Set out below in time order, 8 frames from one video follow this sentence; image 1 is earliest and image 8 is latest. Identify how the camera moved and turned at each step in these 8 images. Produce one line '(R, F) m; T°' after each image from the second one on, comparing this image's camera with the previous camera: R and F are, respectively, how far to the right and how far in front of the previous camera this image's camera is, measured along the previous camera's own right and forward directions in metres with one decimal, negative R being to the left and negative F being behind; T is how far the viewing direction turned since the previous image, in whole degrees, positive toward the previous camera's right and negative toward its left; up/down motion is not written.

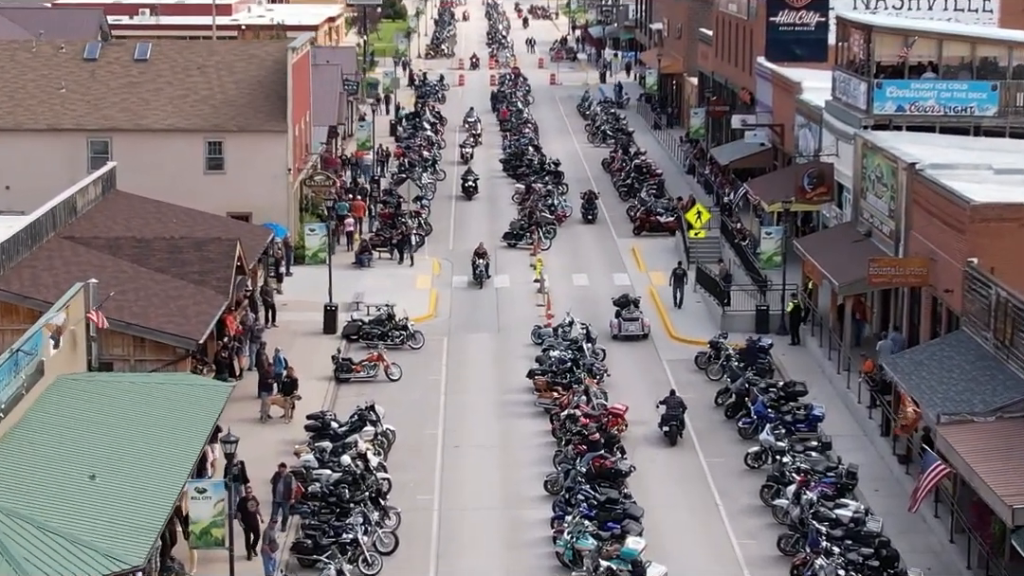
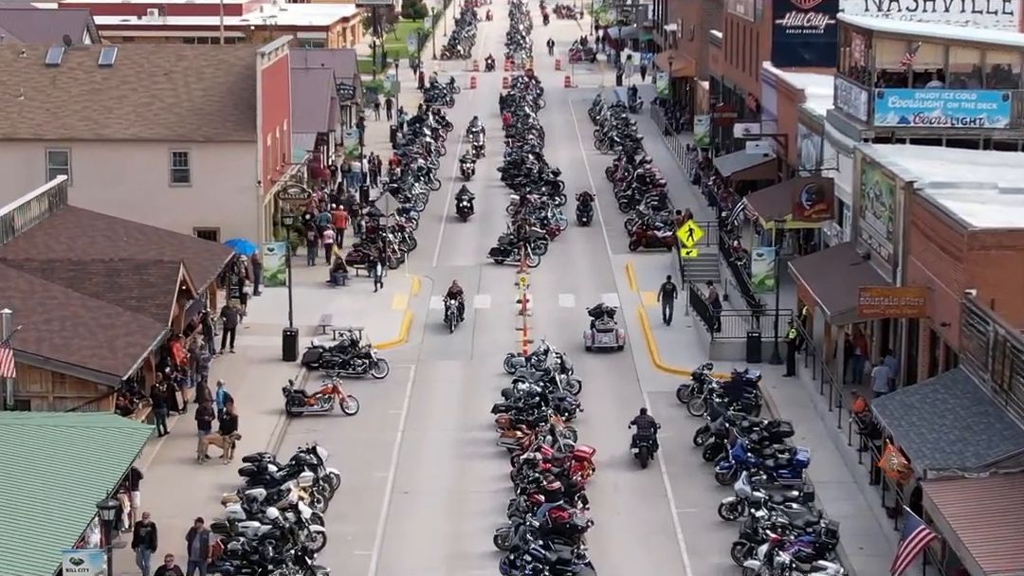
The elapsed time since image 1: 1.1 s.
(+1.5, +3.5) m; -1°
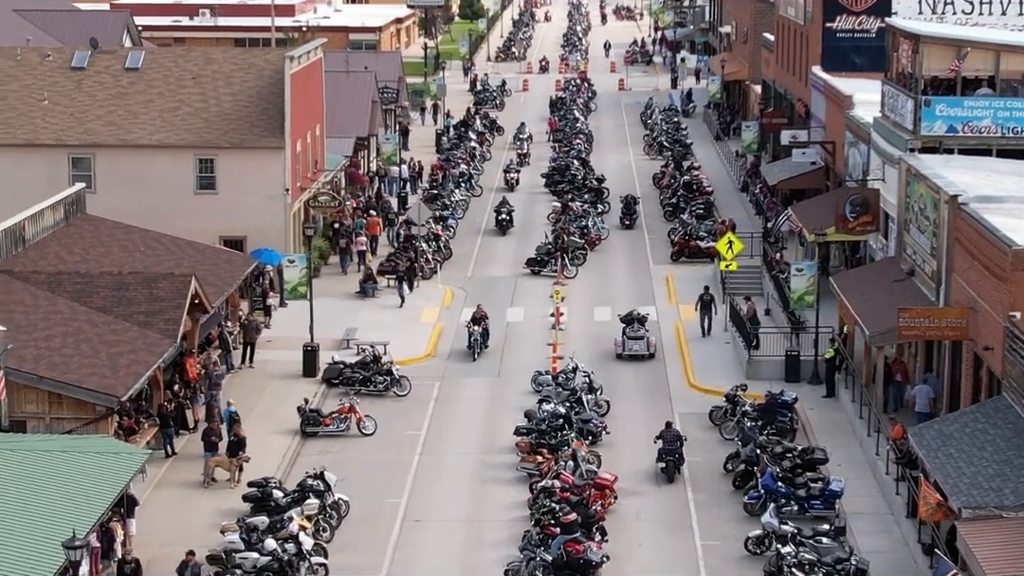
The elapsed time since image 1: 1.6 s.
(+0.8, +1.8) m; -2°
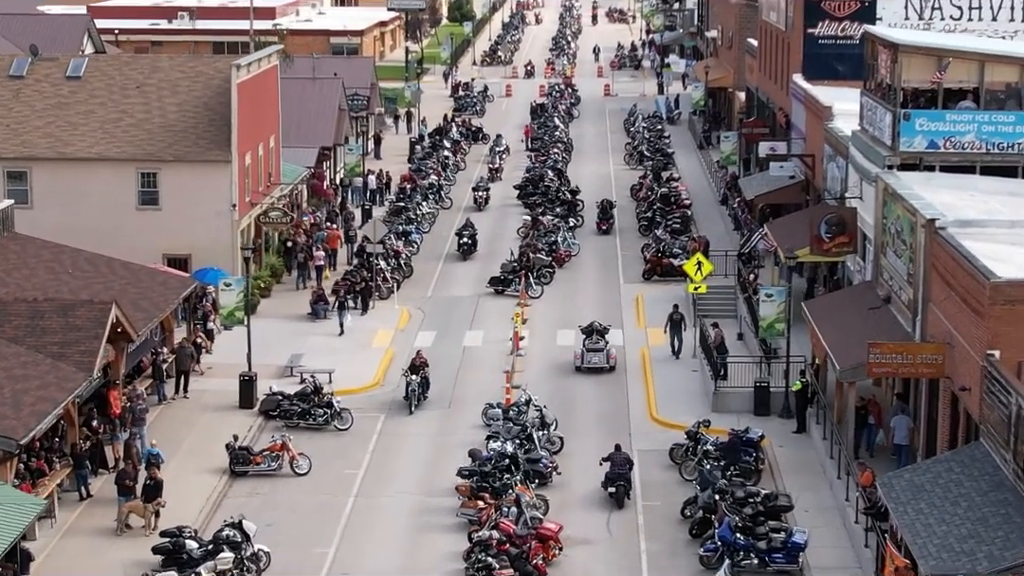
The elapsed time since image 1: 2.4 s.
(+1.0, +2.9) m; 0°
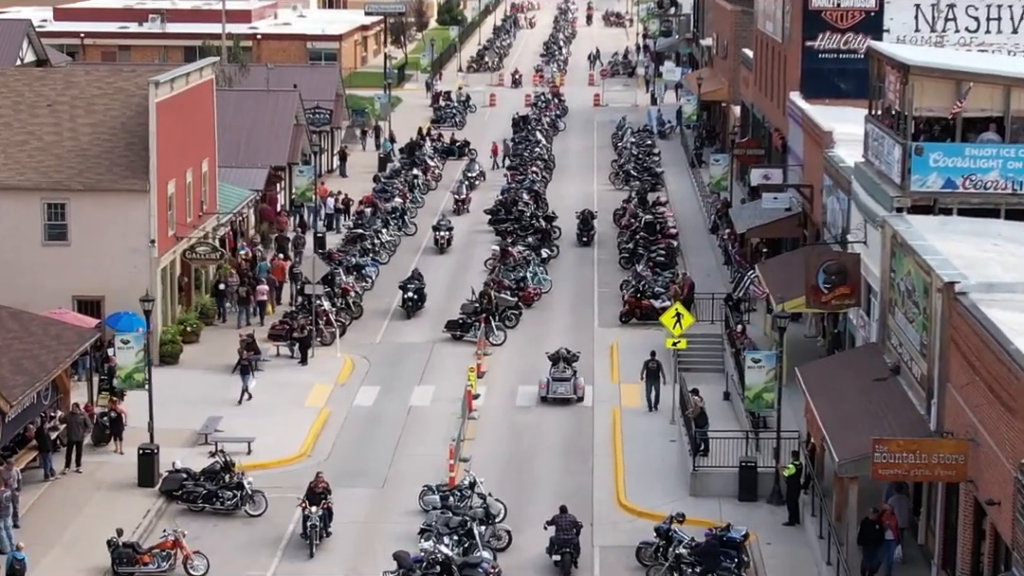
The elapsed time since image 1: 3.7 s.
(+1.0, +6.0) m; 0°
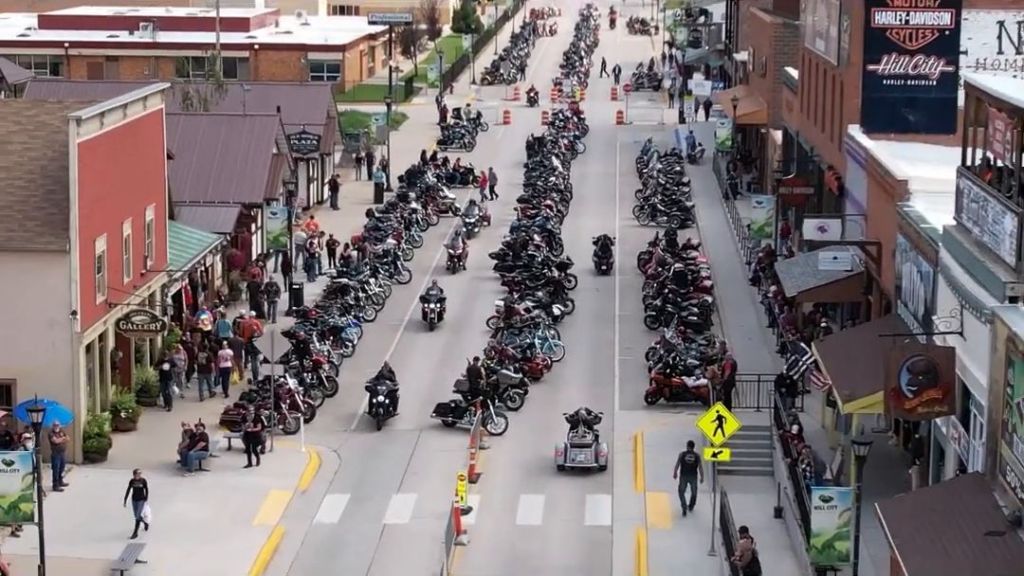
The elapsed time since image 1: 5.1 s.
(+0.4, +8.1) m; -1°
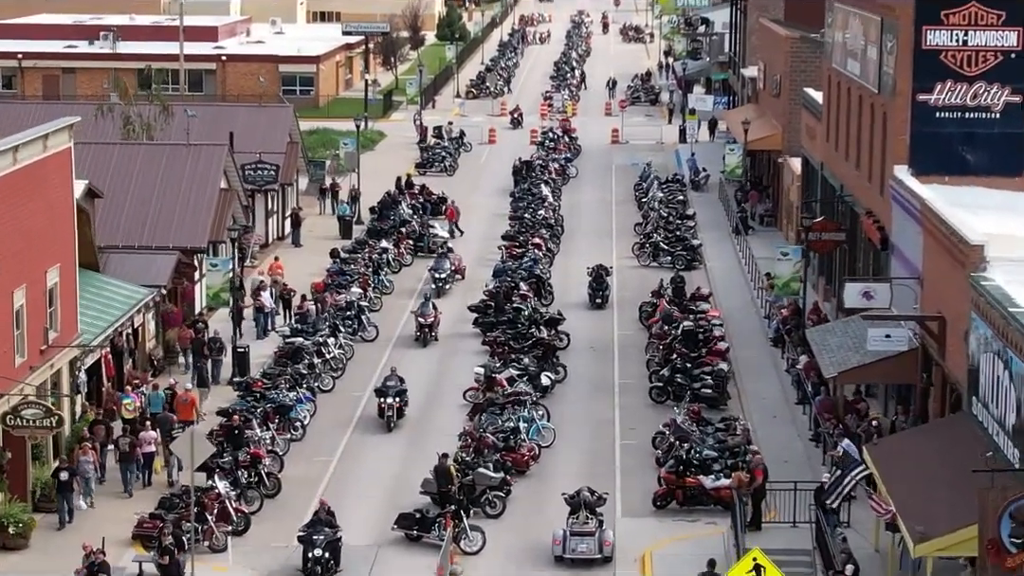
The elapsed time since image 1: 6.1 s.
(+0.2, +7.2) m; 0°
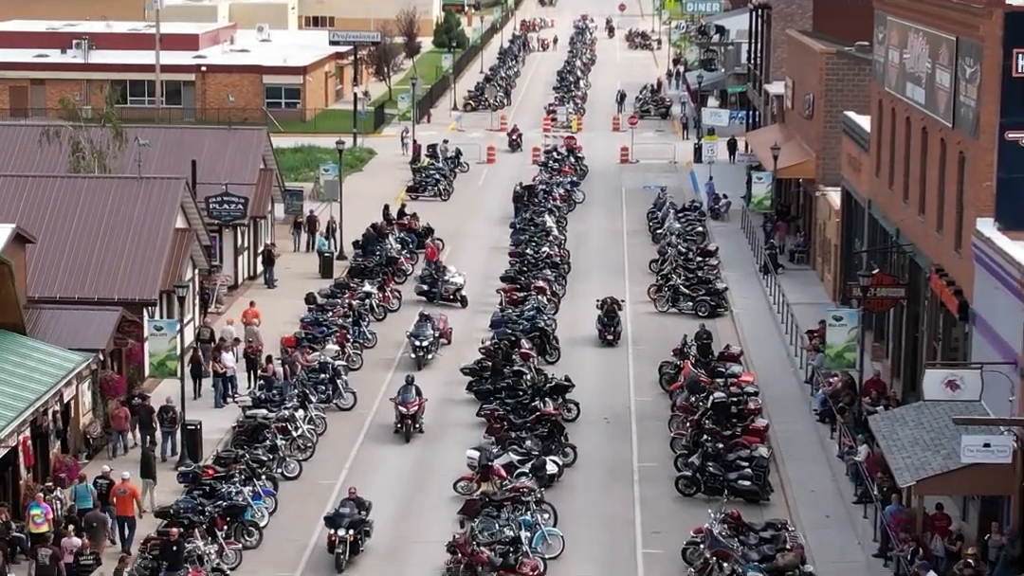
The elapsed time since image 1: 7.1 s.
(0.0, +6.5) m; 0°
